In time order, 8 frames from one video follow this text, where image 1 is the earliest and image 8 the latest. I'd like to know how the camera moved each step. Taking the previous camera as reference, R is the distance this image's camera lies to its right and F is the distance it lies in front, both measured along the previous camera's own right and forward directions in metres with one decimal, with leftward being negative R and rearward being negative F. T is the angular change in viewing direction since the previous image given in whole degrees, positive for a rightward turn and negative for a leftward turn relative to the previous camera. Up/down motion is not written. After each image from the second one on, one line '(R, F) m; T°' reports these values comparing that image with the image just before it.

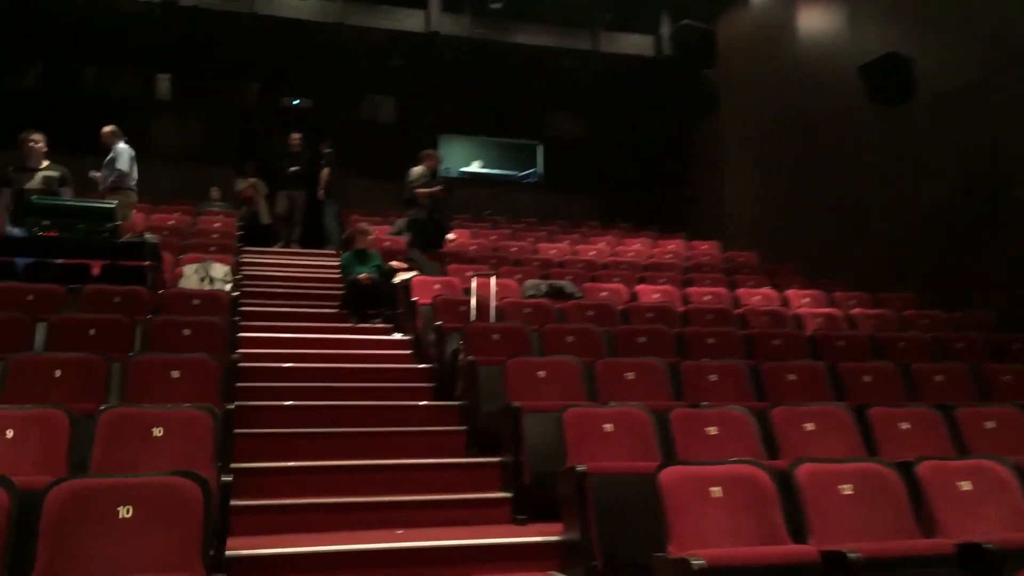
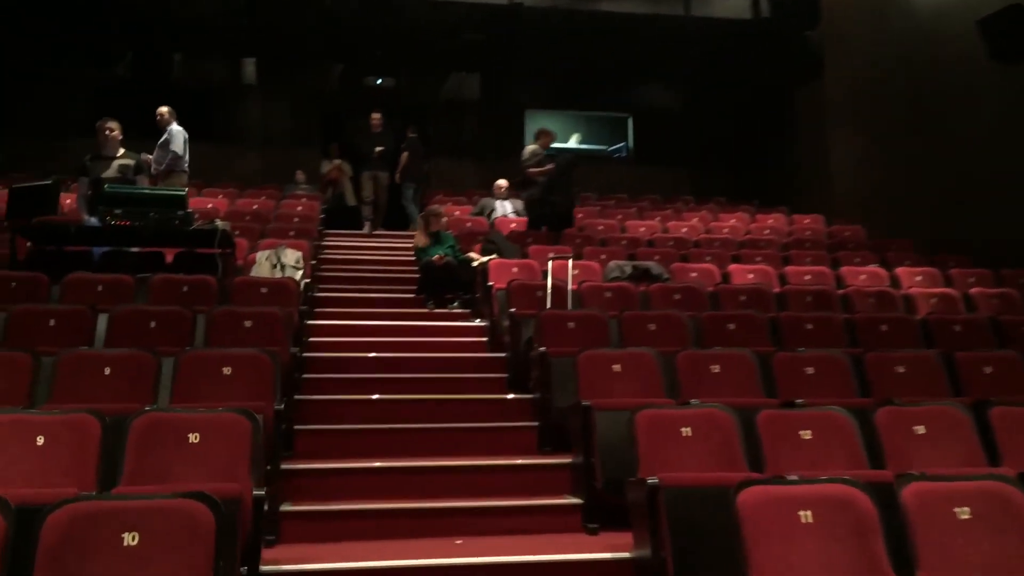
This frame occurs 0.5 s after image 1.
(+0.1, +0.3) m; -6°
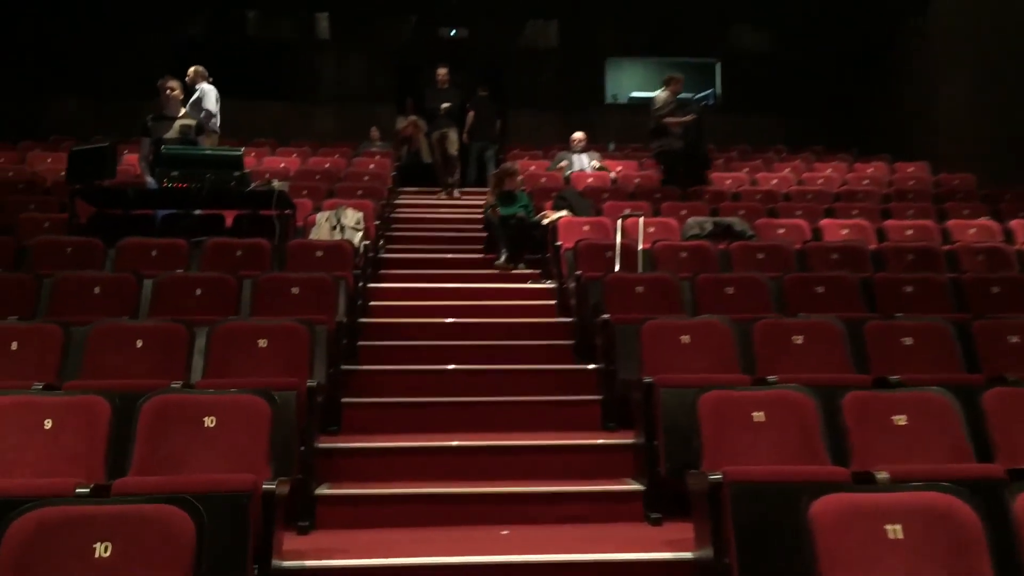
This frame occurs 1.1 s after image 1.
(+0.1, +0.3) m; -6°
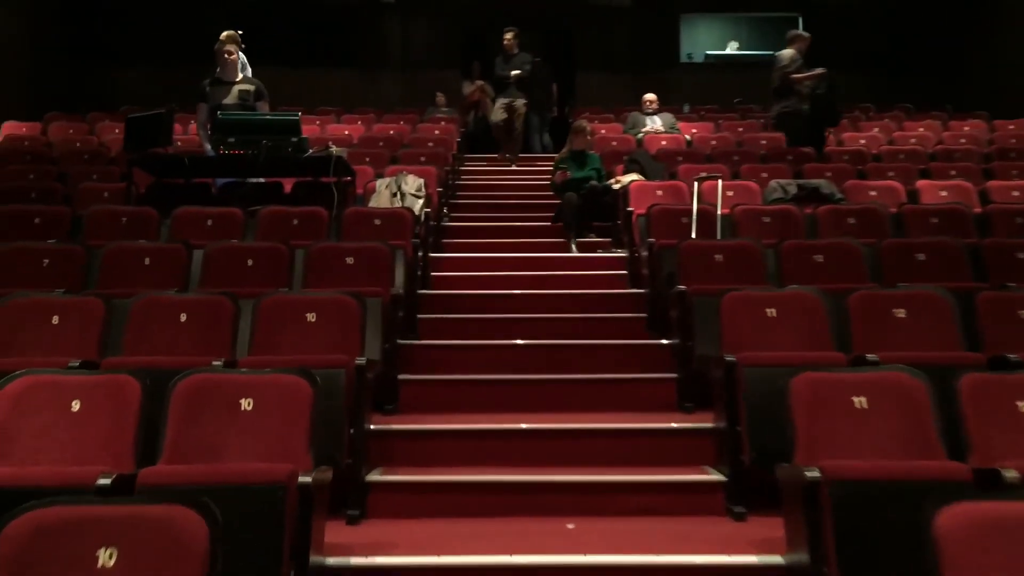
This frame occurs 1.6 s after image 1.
(0.0, +0.2) m; -4°
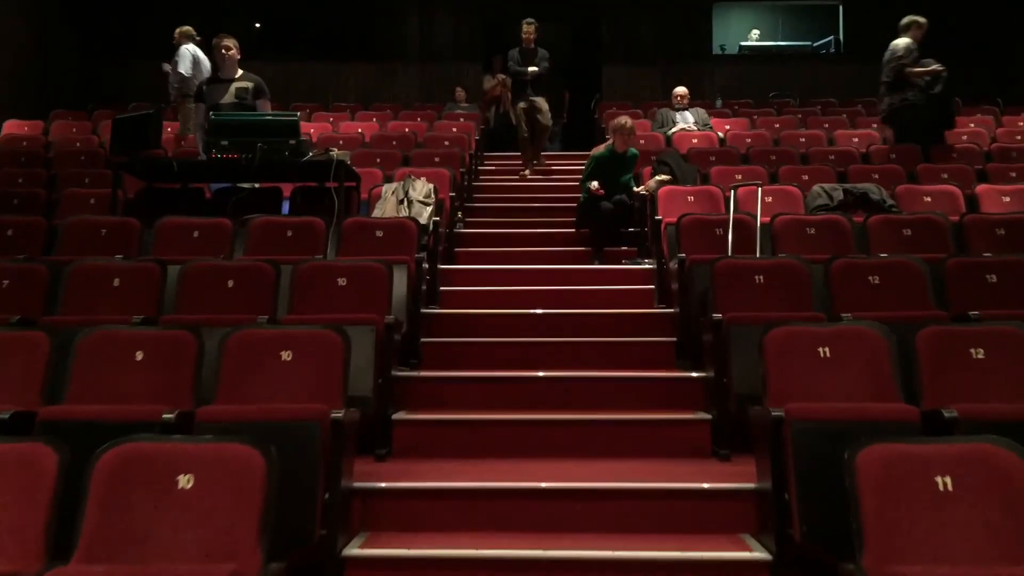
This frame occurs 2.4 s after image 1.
(+0.1, +0.4) m; -2°
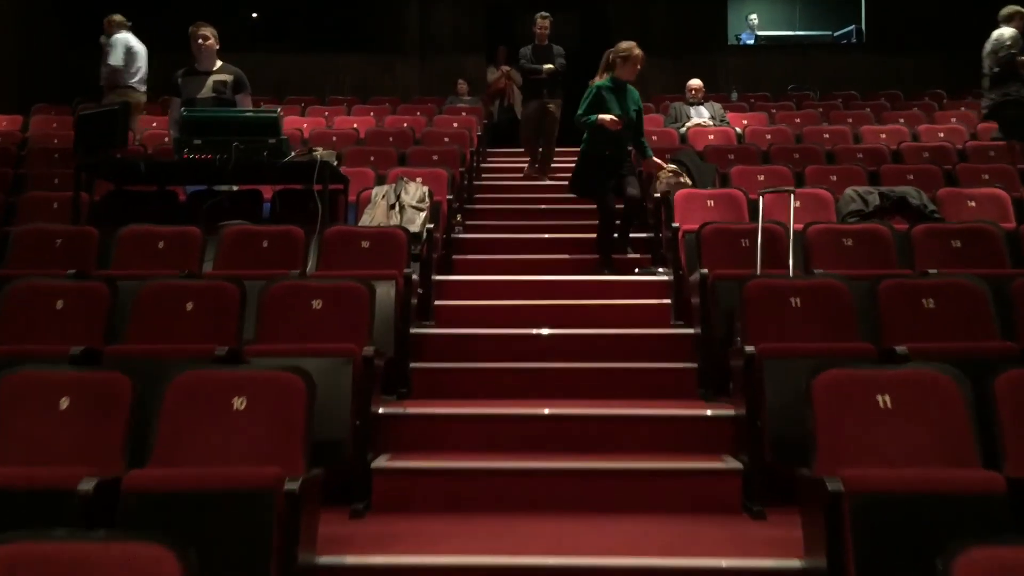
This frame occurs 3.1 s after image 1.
(0.0, +0.4) m; 0°
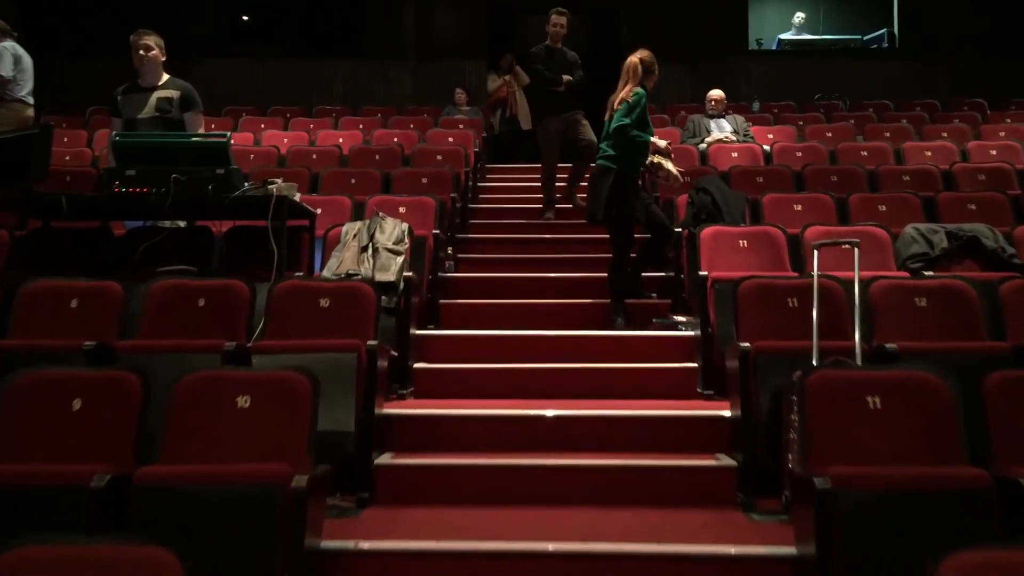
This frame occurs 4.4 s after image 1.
(0.0, +0.6) m; 0°
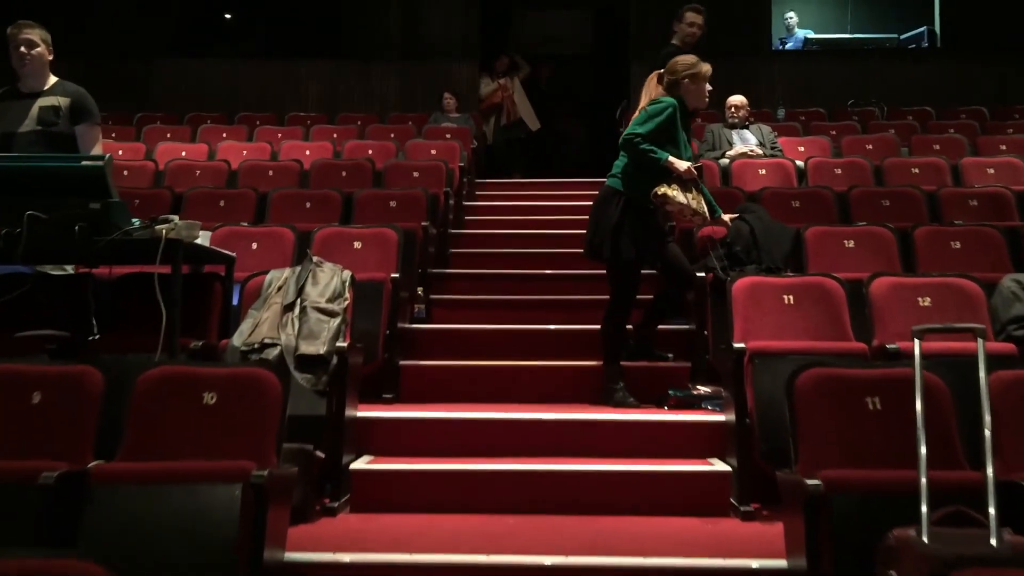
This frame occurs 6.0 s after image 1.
(+0.1, +0.8) m; 0°
